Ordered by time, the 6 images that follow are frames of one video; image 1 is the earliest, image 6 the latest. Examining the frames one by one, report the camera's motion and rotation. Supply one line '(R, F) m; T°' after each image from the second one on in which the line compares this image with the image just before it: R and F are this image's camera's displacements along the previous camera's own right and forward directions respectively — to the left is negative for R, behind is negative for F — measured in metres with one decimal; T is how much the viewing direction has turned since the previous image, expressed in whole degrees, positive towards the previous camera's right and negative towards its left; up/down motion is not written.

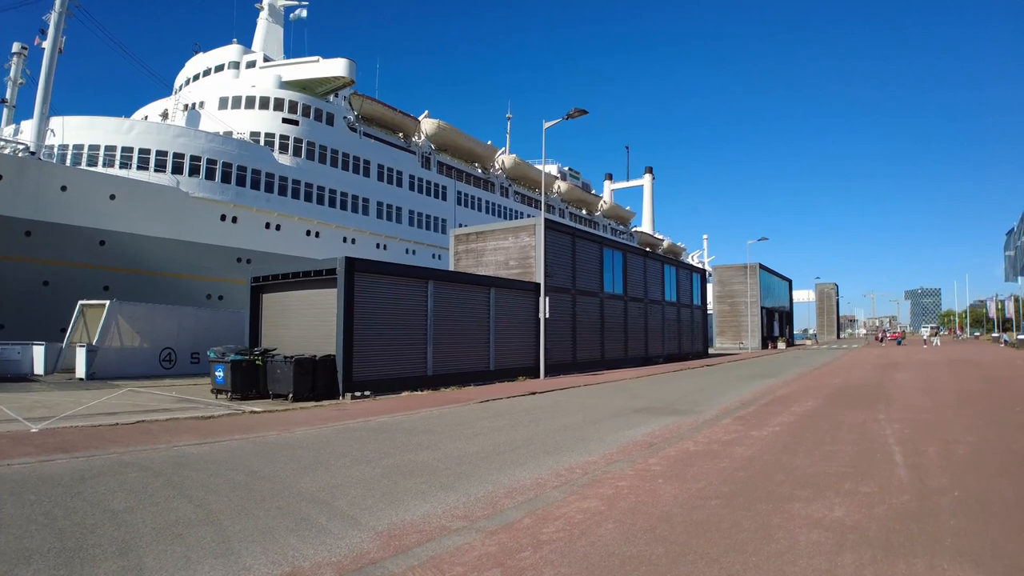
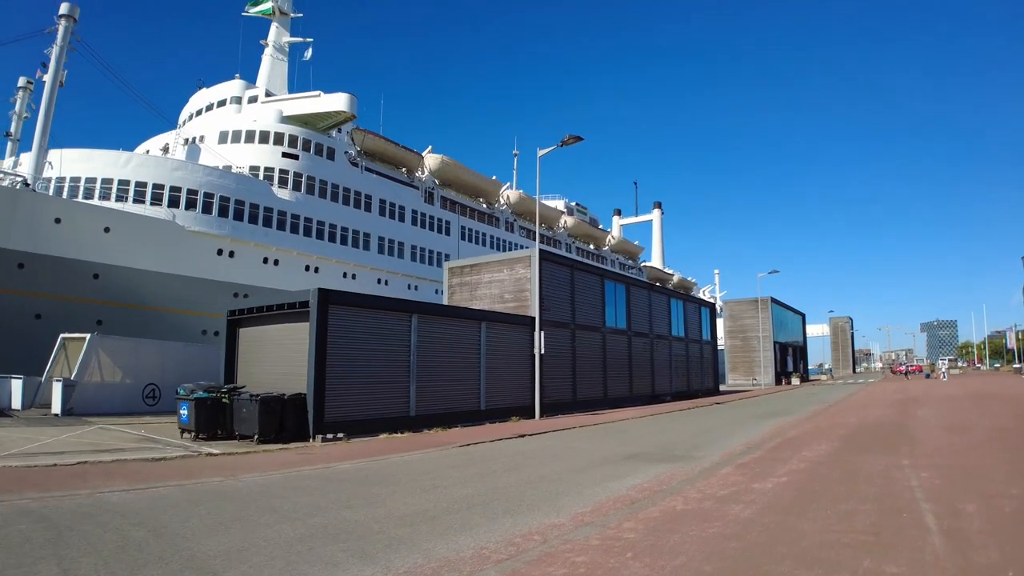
(+0.6, +1.1) m; -1°
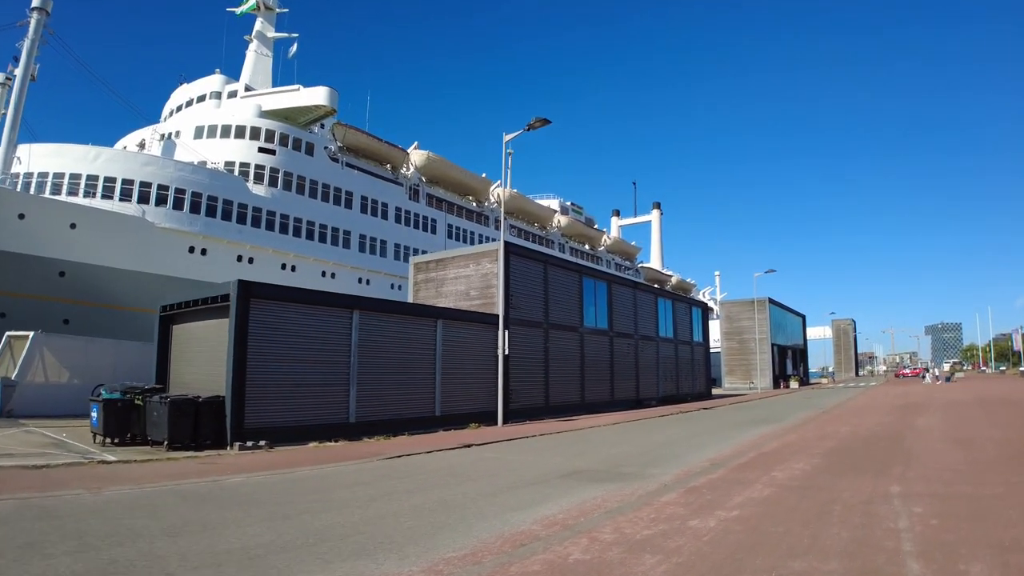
(+1.3, +1.6) m; 0°
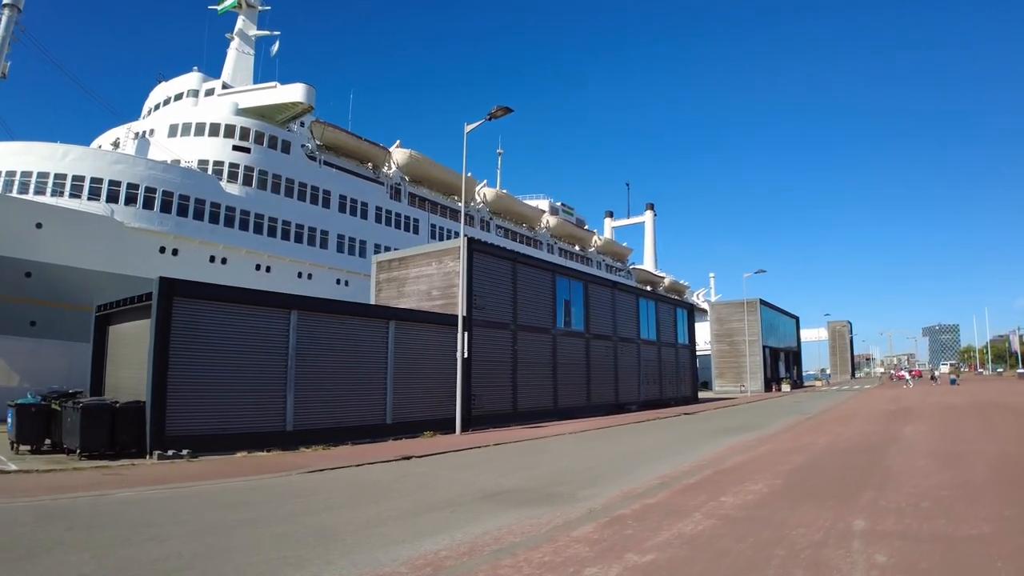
(+1.0, +1.2) m; 0°
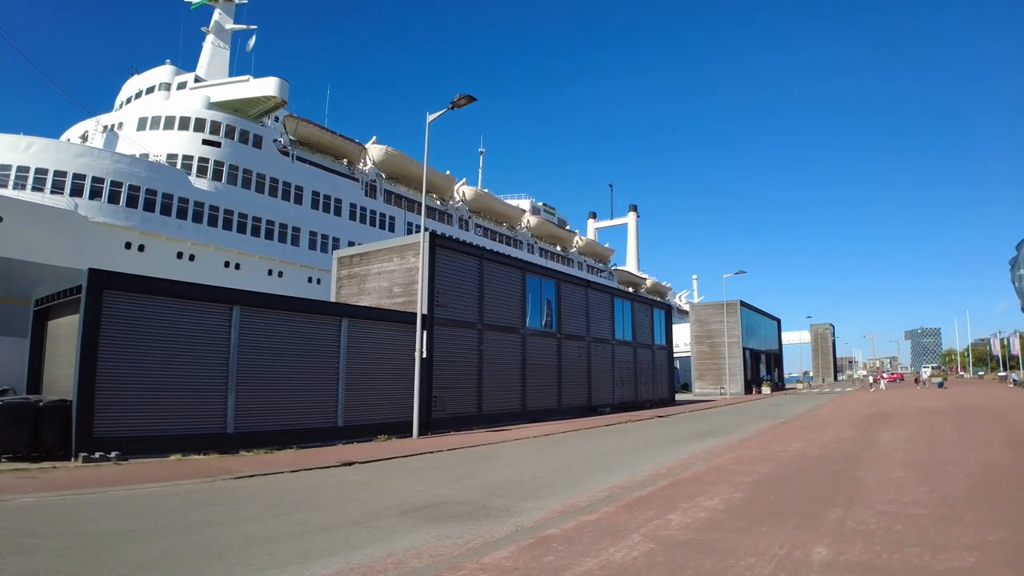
(+0.6, +0.8) m; +1°
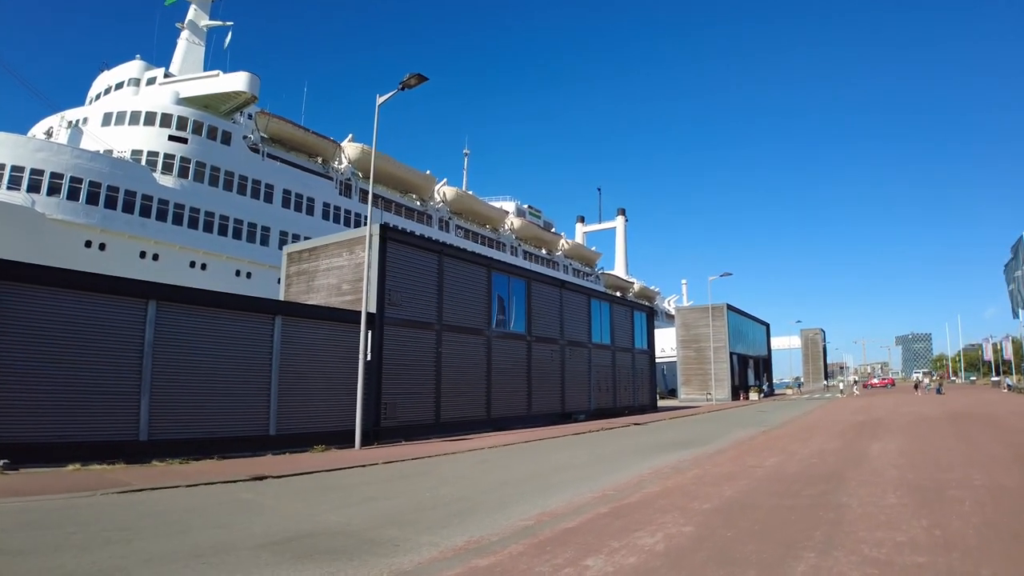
(+0.9, +1.4) m; +1°
